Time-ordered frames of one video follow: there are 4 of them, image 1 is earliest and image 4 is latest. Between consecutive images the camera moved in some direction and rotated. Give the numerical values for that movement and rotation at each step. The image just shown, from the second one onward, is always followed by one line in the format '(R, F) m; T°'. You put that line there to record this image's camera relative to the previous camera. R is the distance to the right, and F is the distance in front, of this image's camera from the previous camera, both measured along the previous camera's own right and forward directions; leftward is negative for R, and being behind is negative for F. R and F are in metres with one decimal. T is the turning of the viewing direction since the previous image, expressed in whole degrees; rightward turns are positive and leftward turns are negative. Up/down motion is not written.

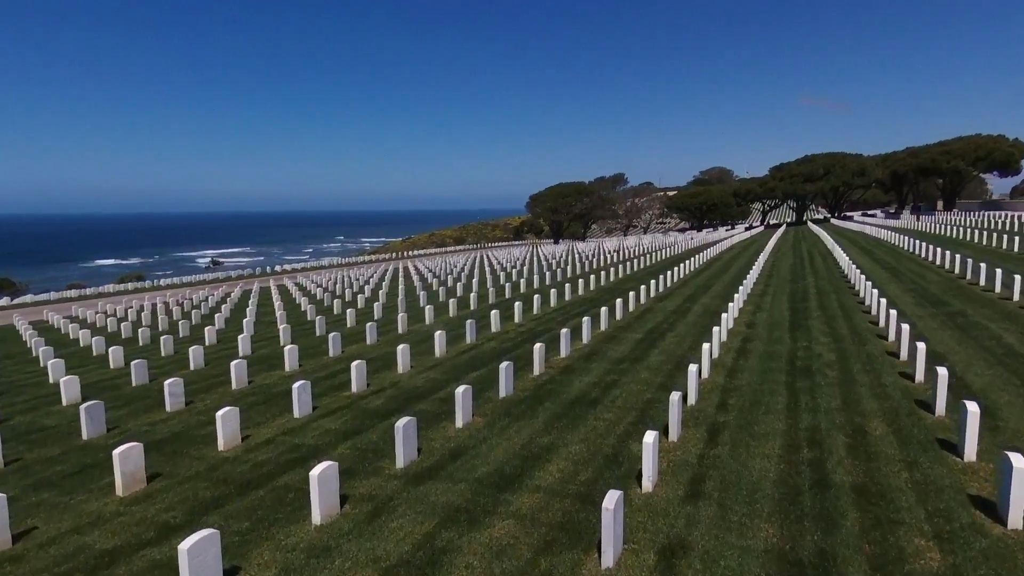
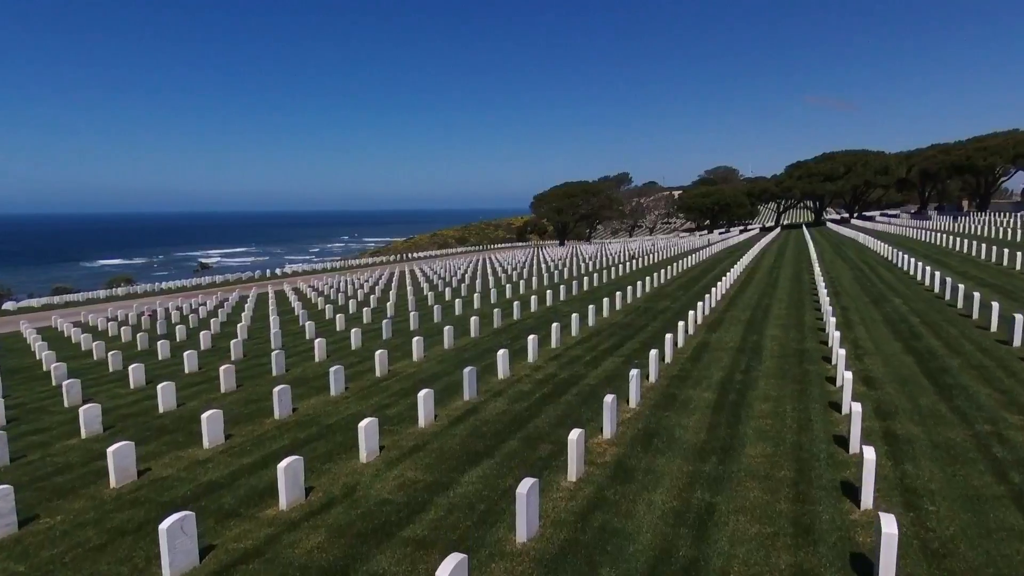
(-0.2, +3.5) m; 0°
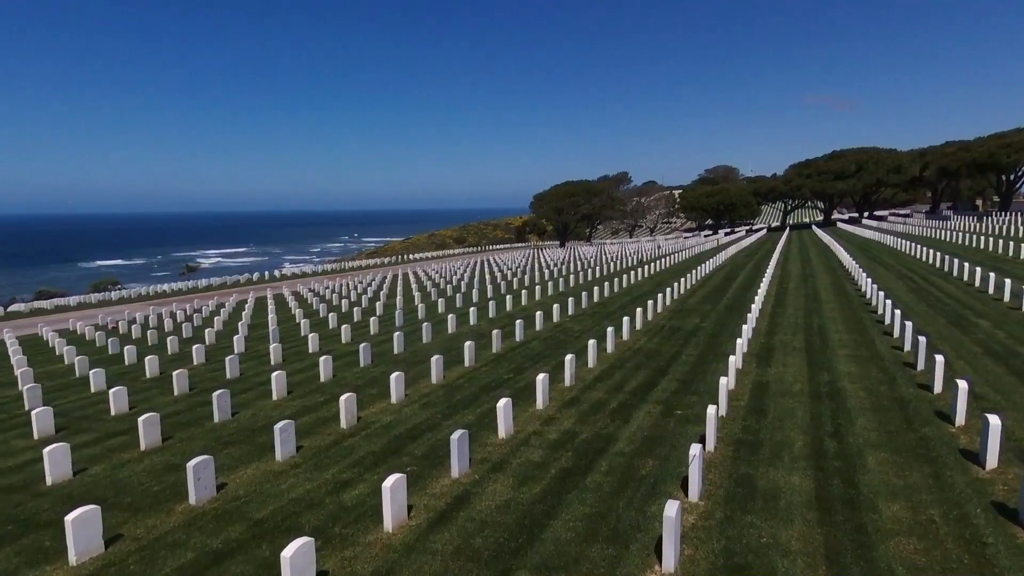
(-0.1, +2.6) m; 0°
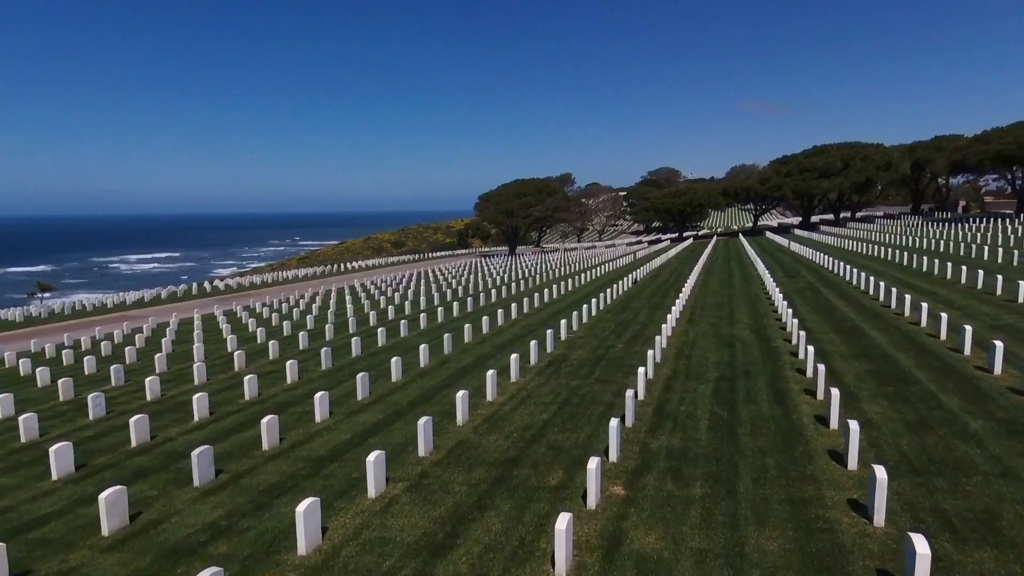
(-0.2, +10.5) m; +5°
